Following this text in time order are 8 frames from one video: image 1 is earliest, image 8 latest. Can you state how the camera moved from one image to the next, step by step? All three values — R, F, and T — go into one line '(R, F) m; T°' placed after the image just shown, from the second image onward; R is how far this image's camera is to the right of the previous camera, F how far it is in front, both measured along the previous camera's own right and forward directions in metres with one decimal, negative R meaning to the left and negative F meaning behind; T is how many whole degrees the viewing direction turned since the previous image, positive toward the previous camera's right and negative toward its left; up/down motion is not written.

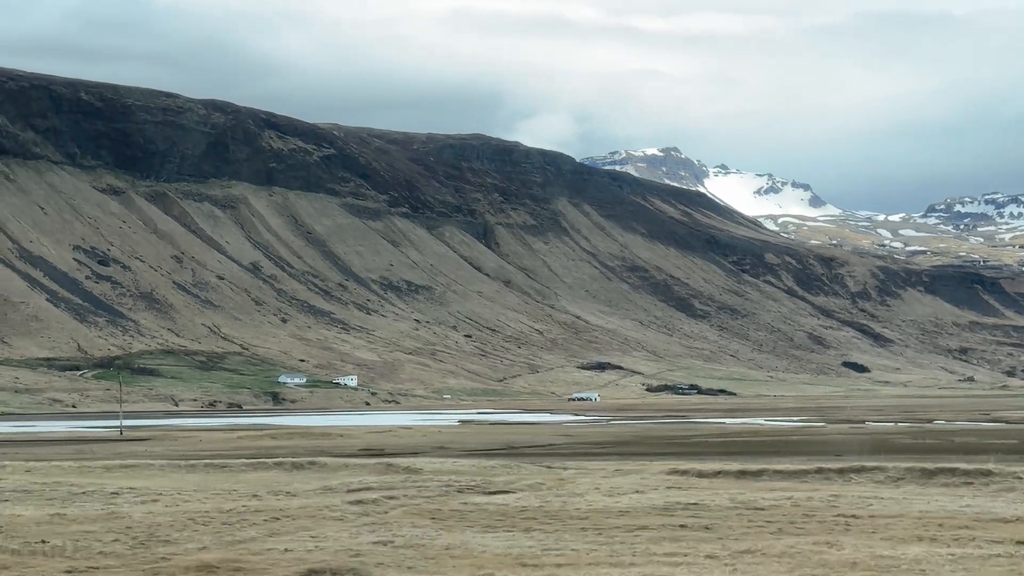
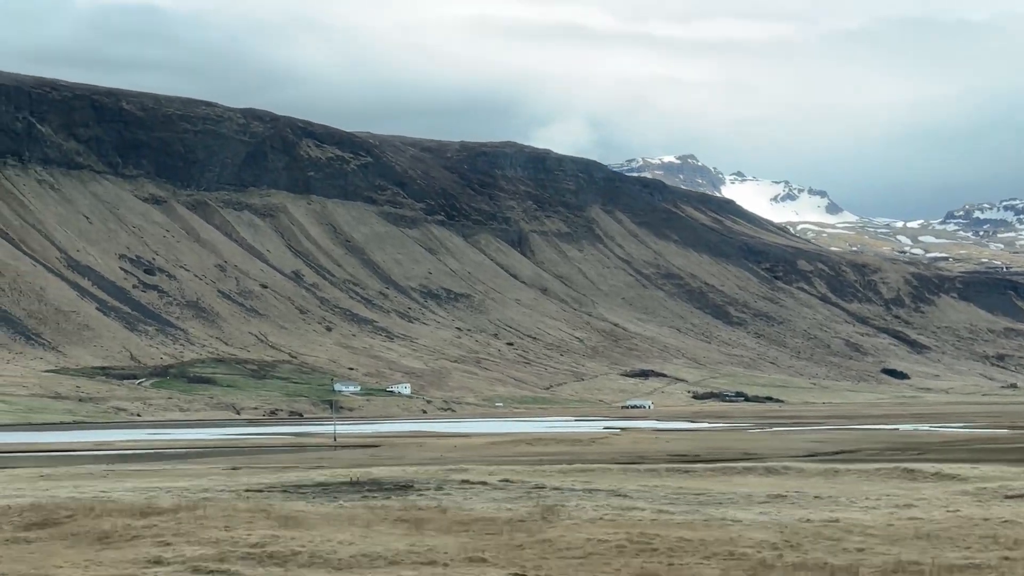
(-5.0, +0.3) m; -1°
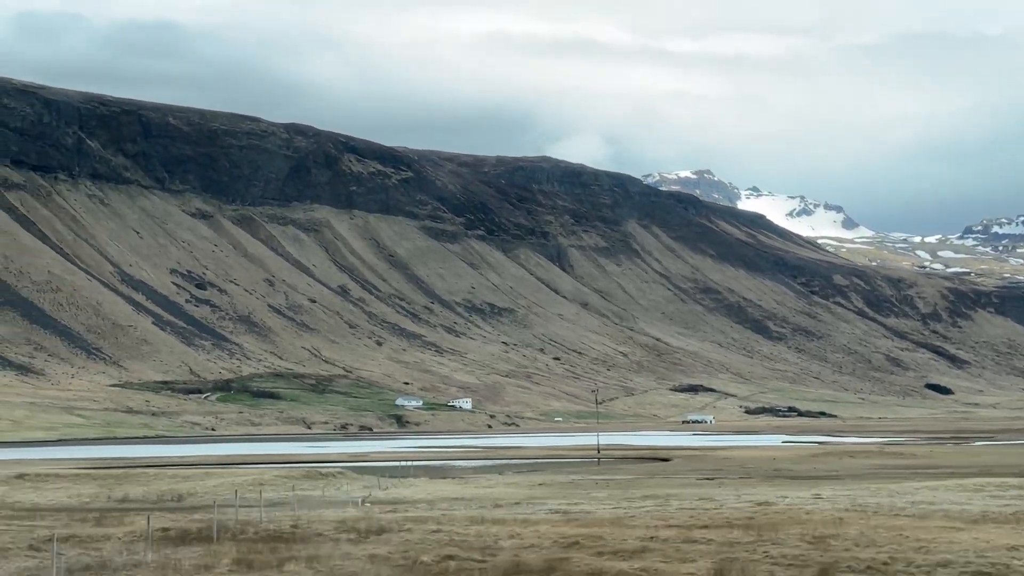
(-6.2, +0.4) m; -1°
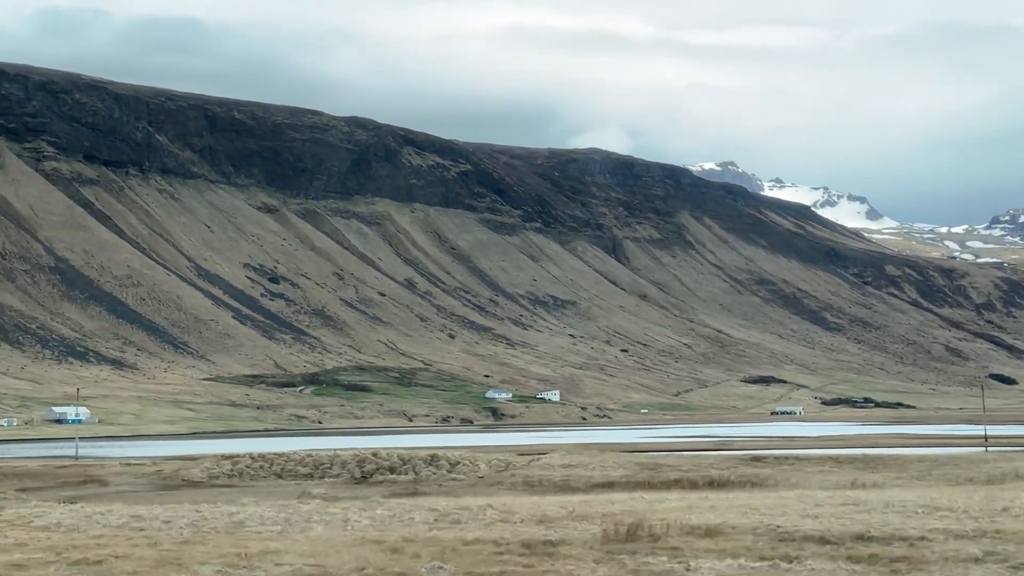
(-8.7, +0.6) m; -1°
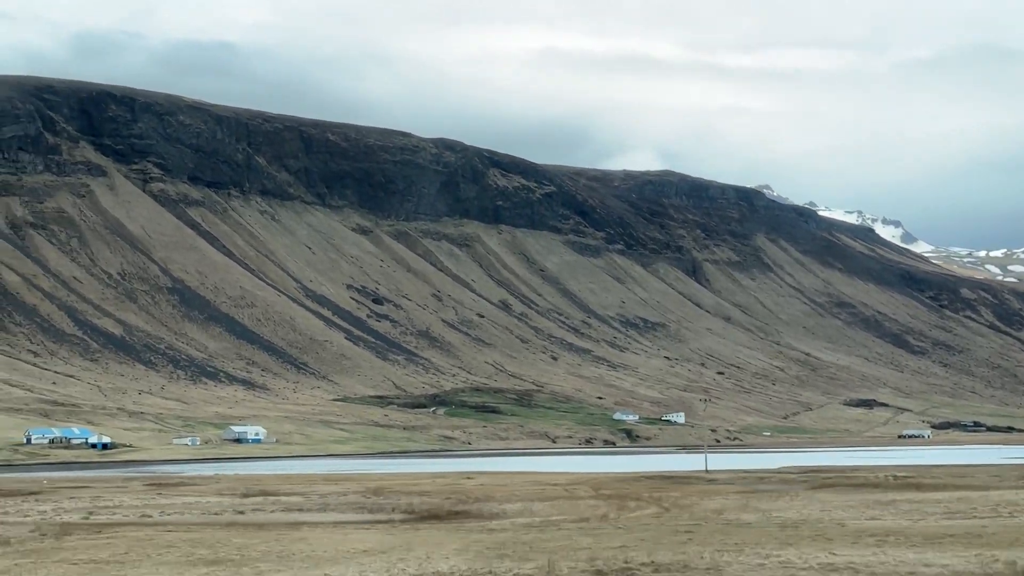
(-12.2, +0.7) m; -1°
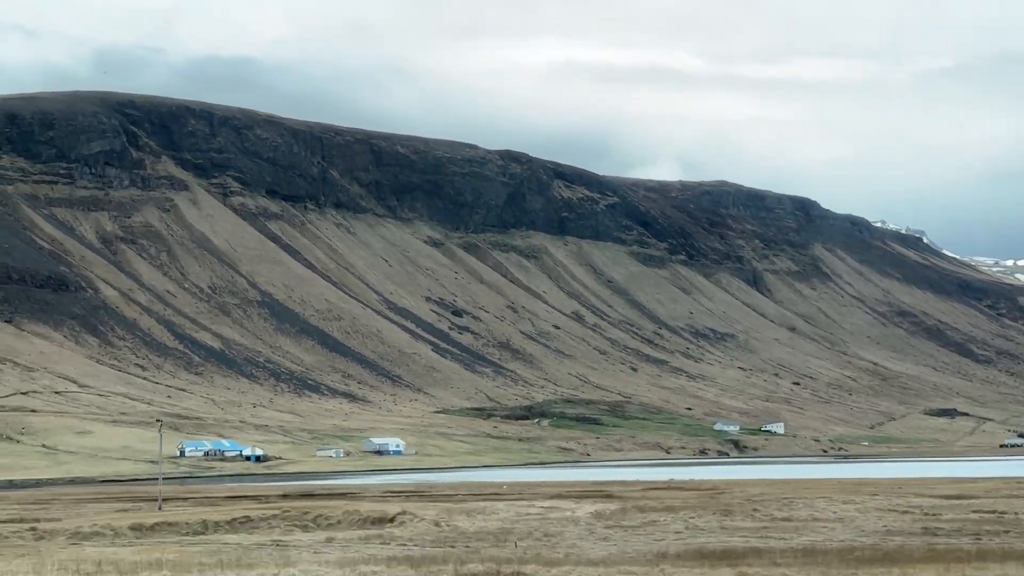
(-9.7, +0.6) m; -1°
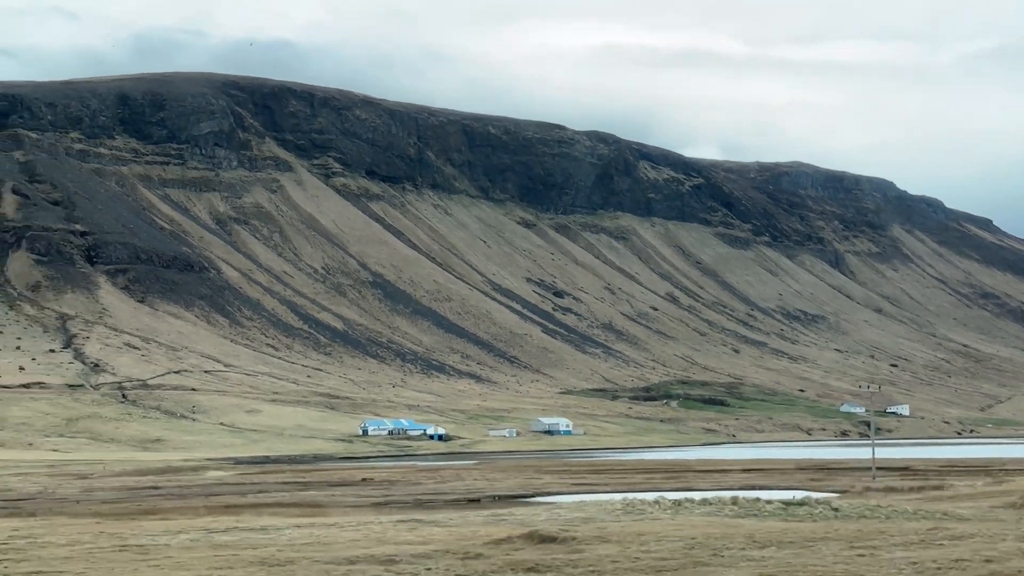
(-10.9, +0.8) m; -1°
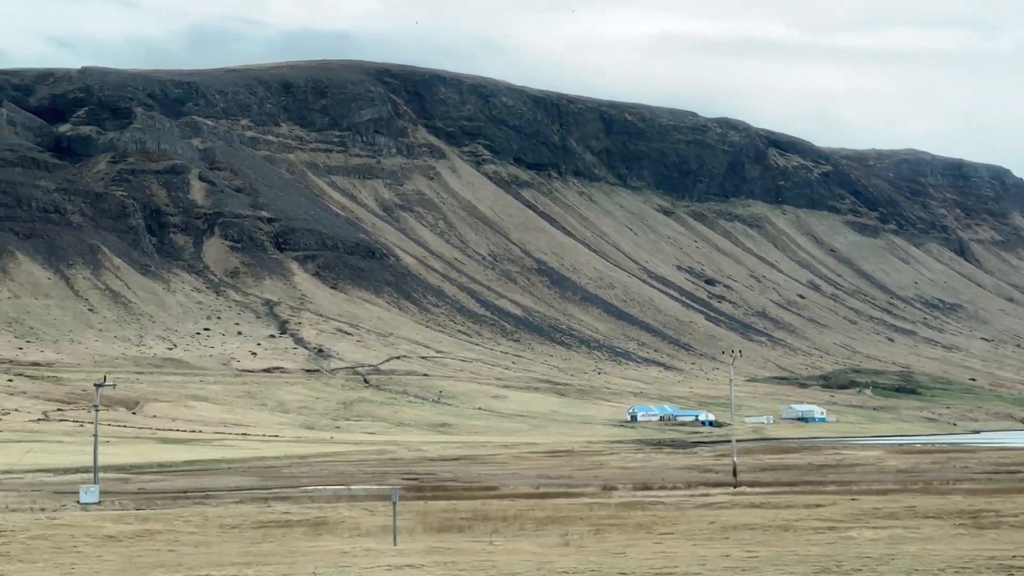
(-15.6, +1.1) m; -2°
